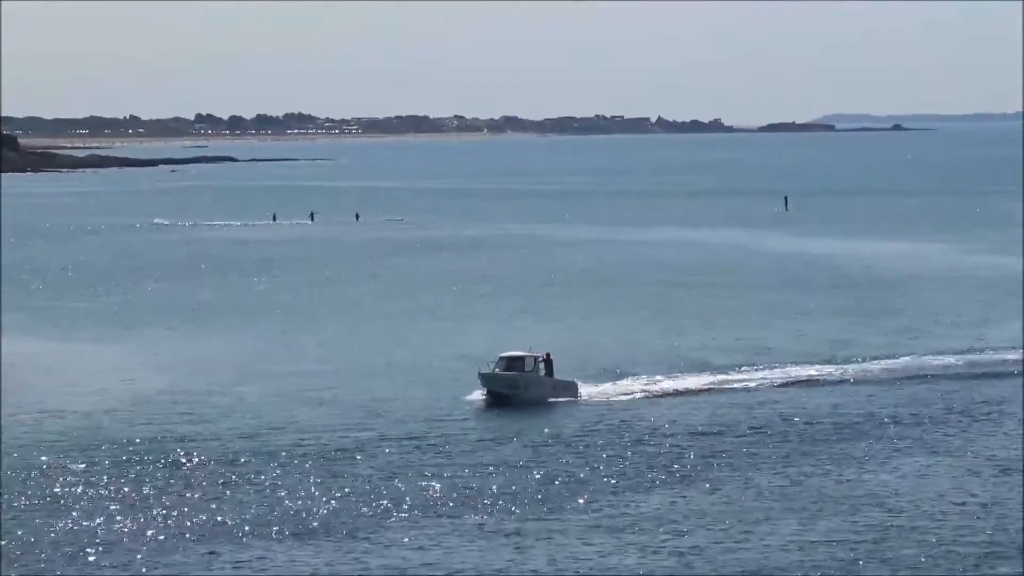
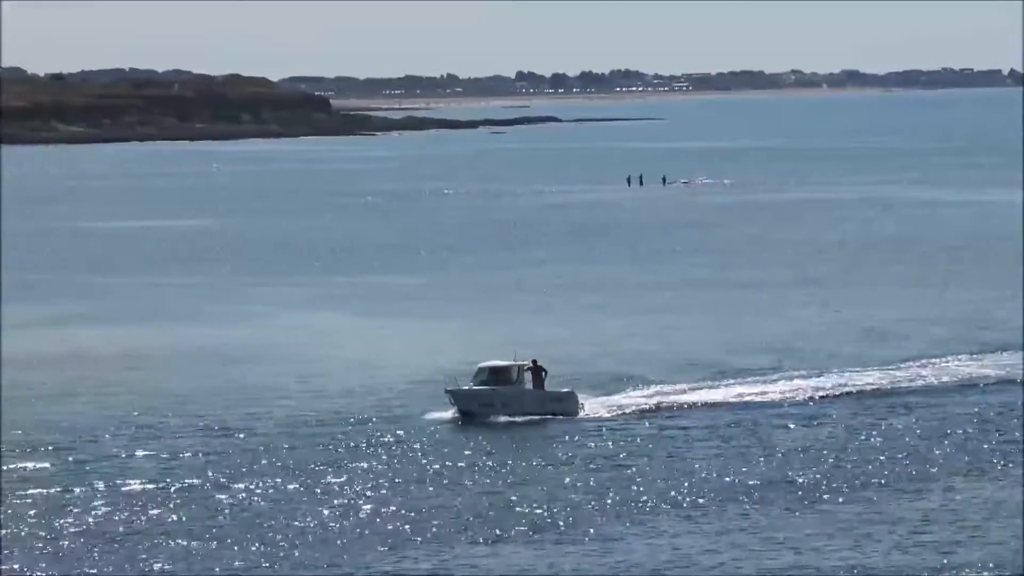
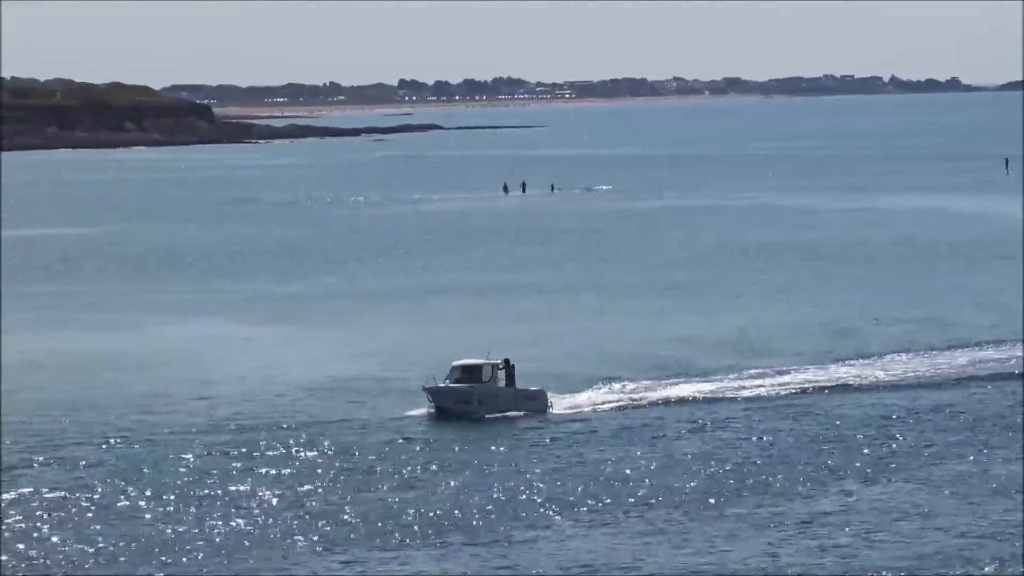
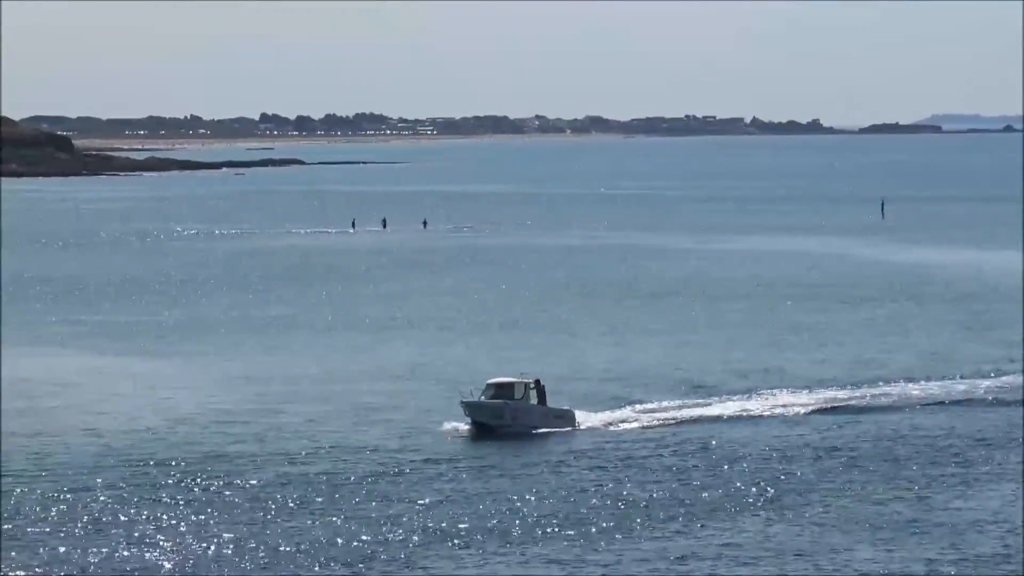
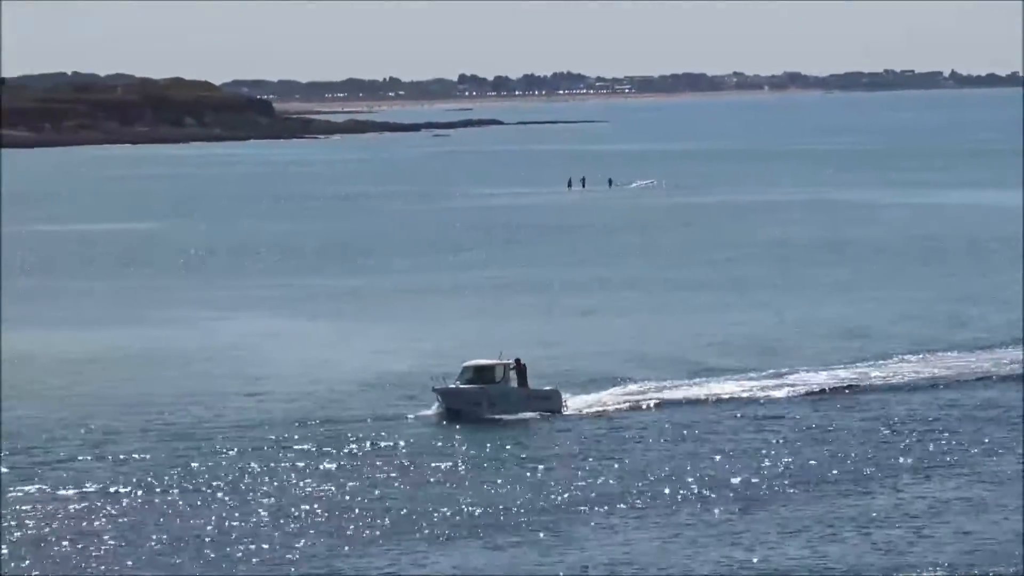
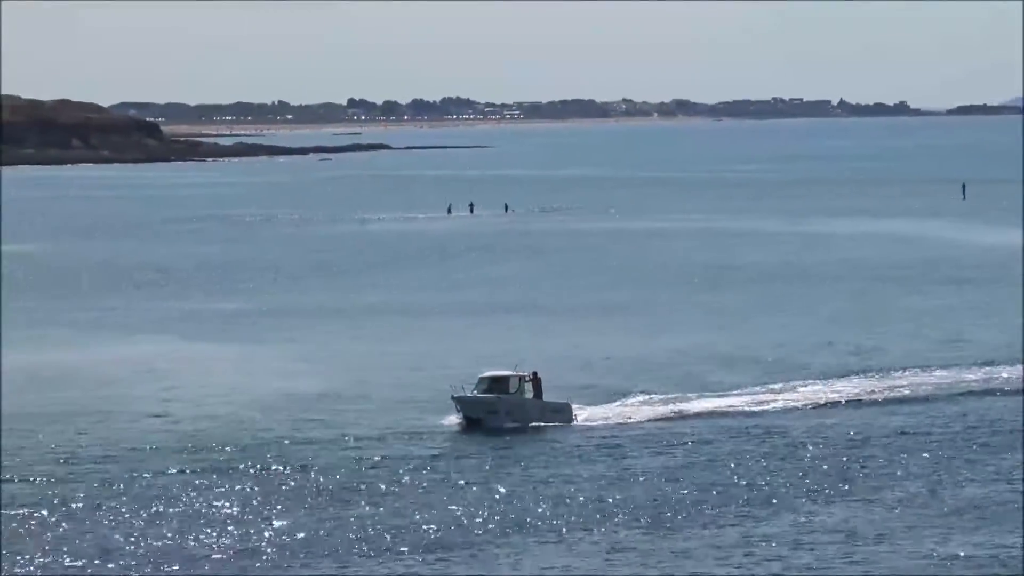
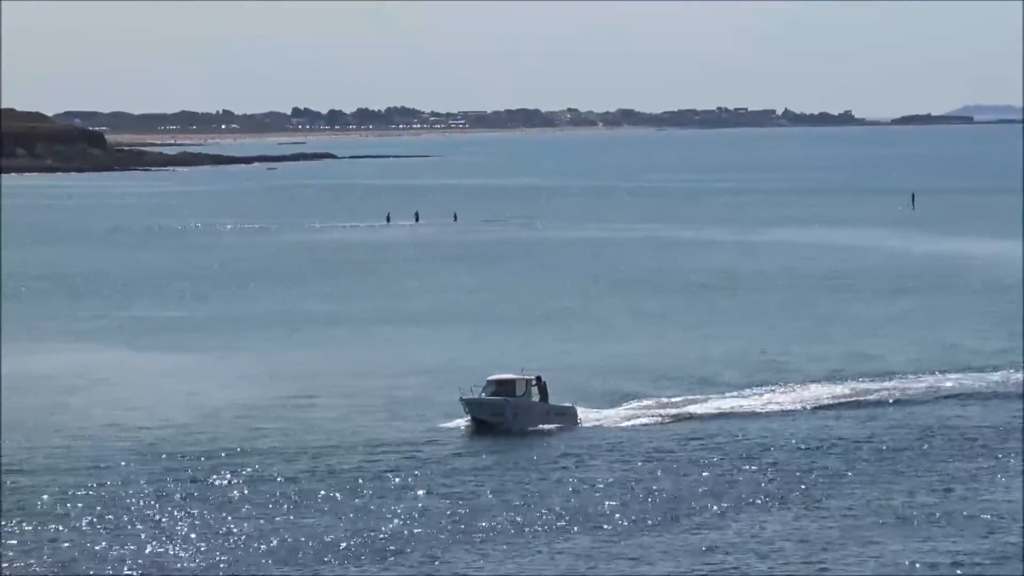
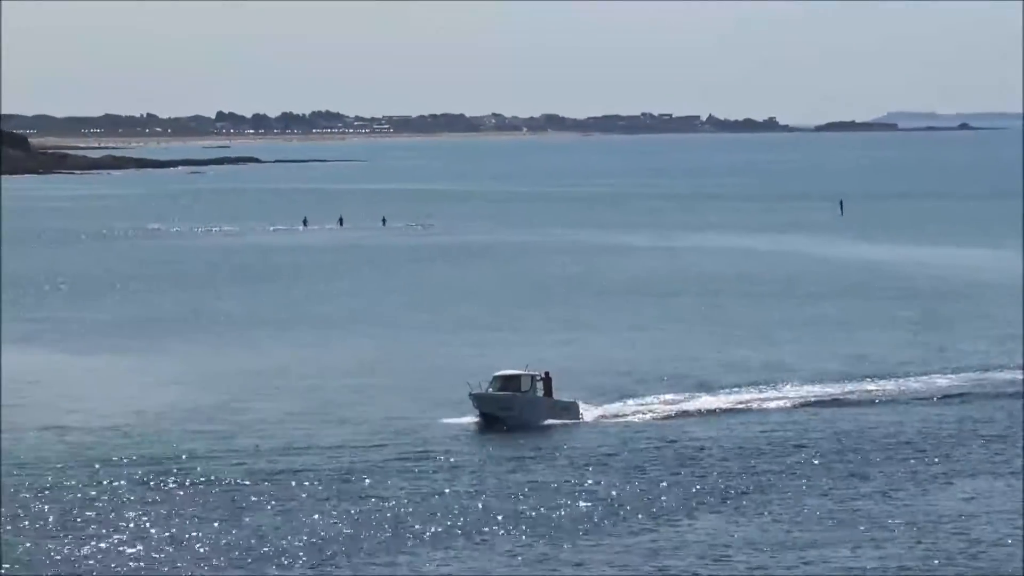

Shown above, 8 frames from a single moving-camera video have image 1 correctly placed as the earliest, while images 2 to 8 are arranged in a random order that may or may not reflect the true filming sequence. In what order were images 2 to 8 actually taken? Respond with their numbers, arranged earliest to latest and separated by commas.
8, 4, 7, 6, 3, 5, 2
